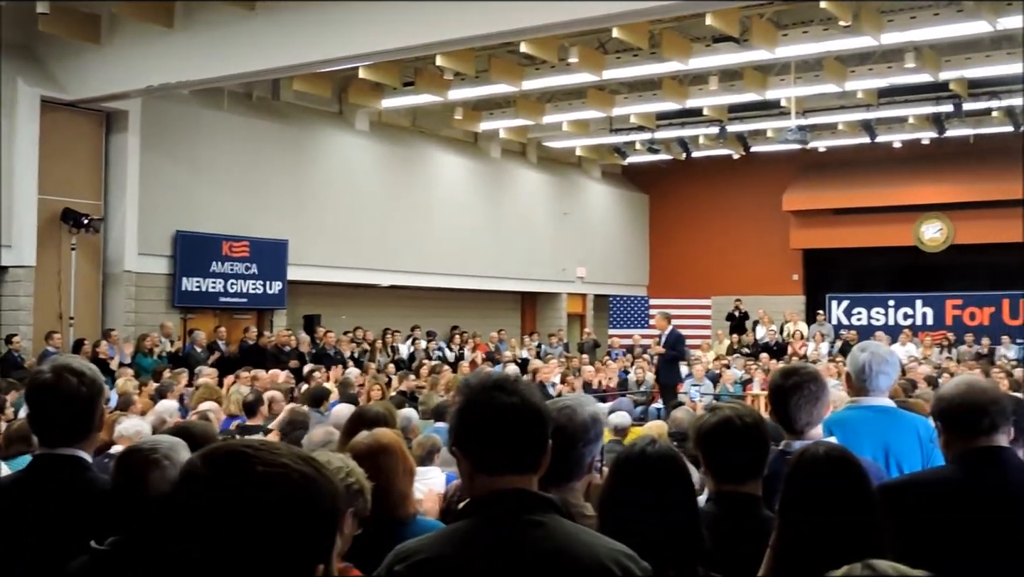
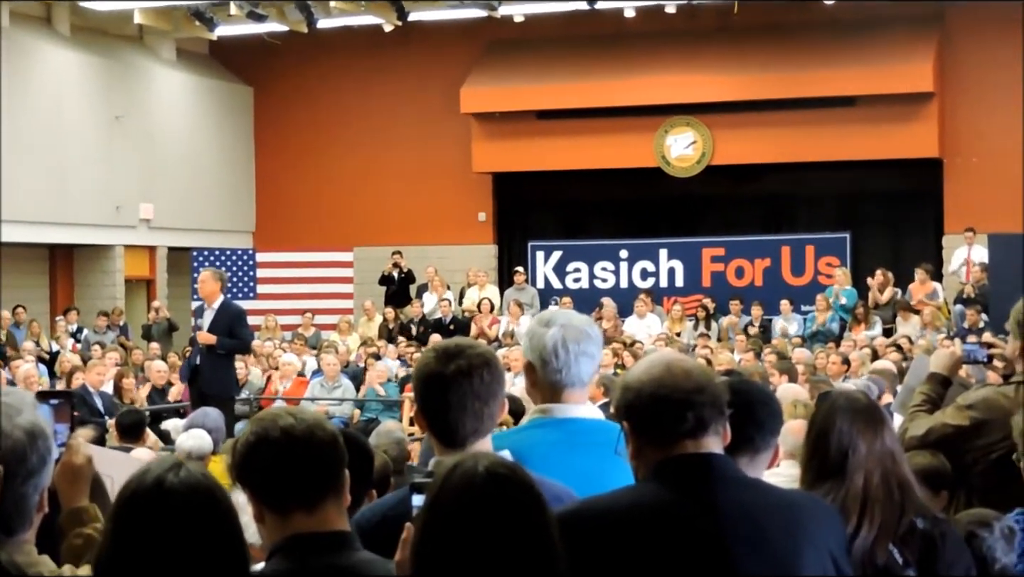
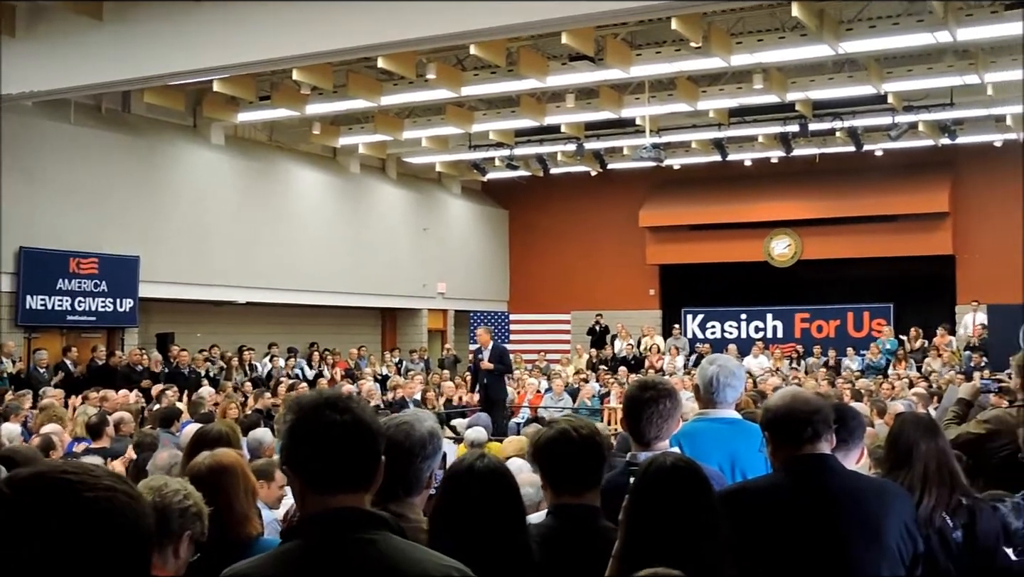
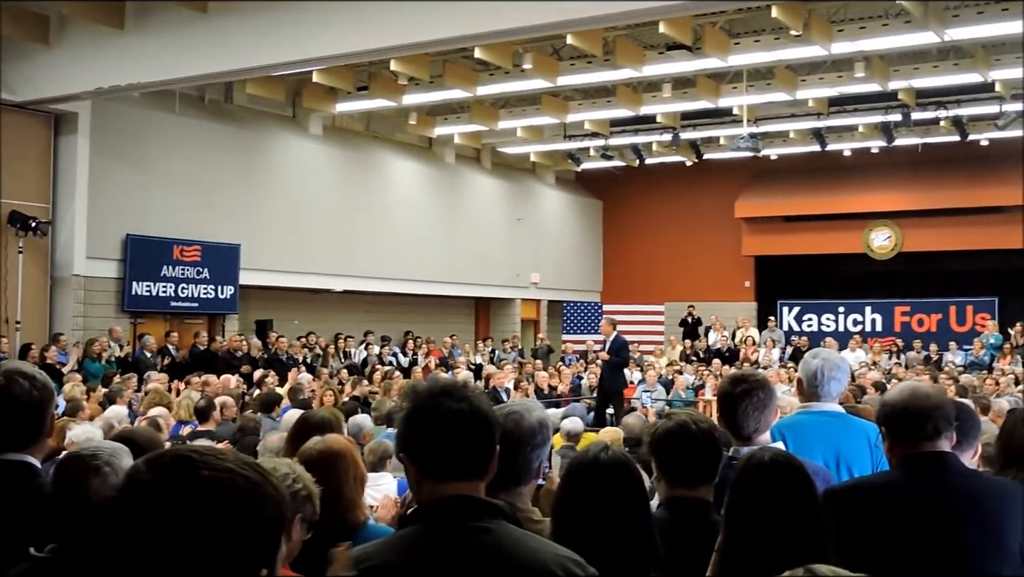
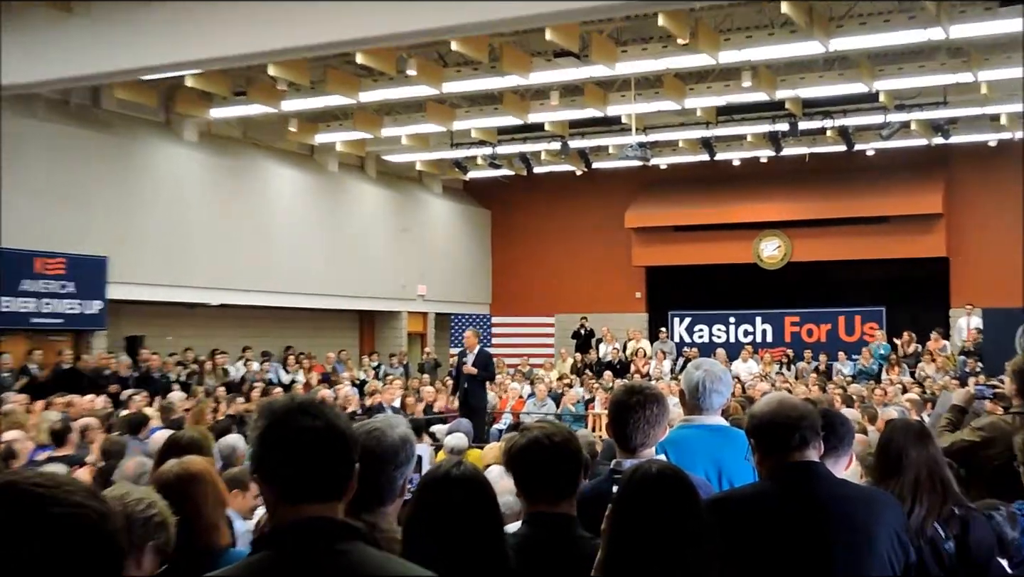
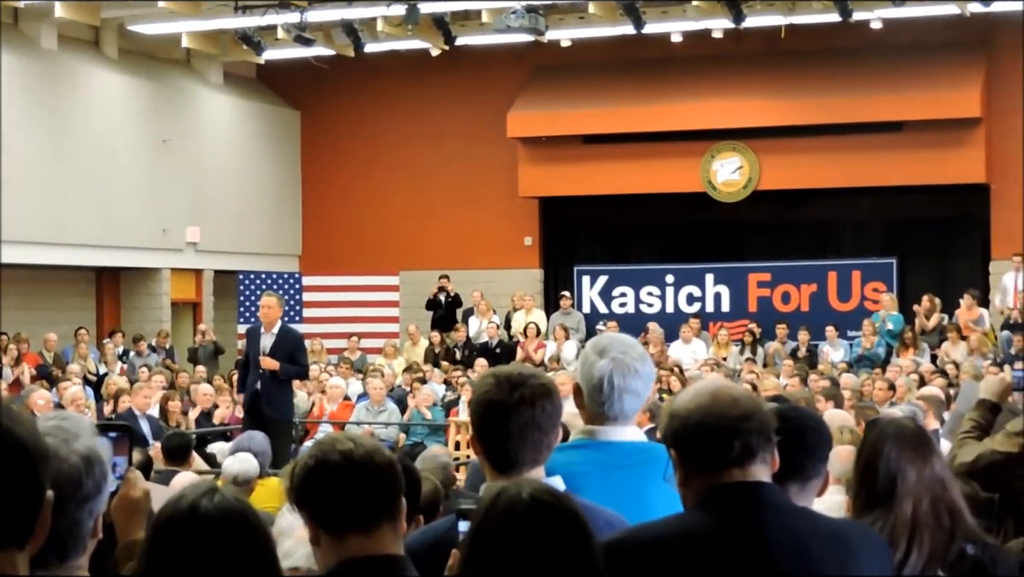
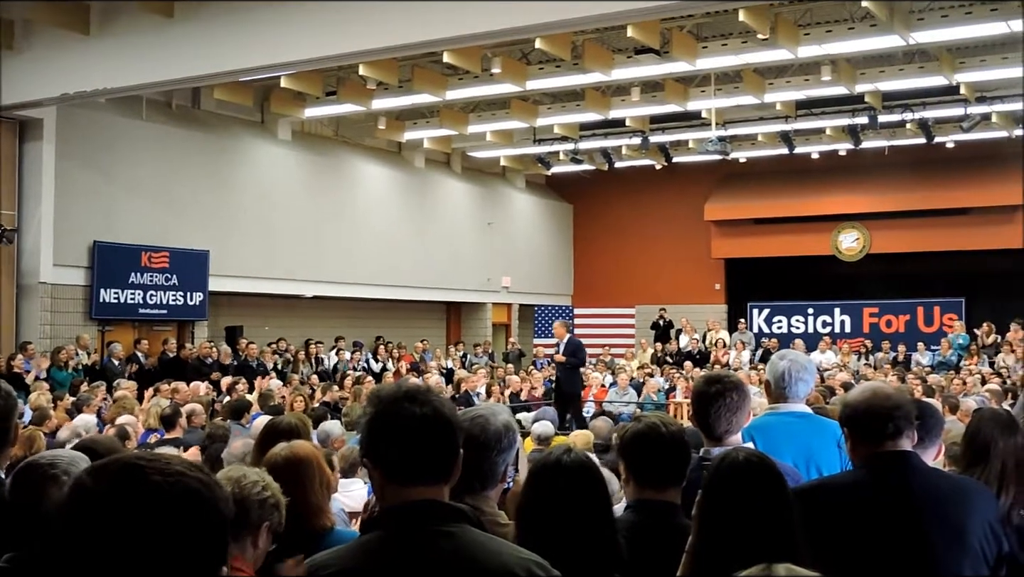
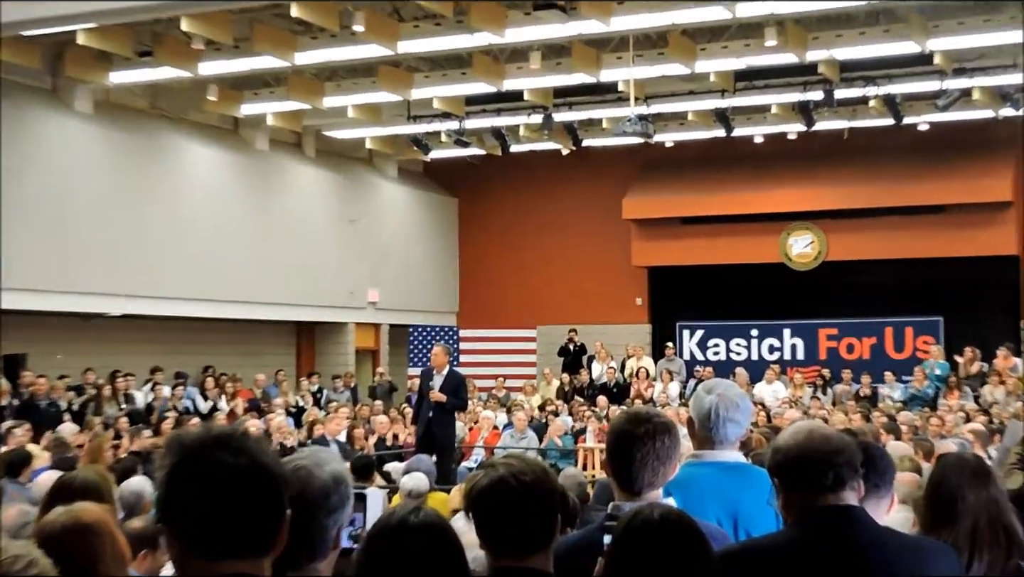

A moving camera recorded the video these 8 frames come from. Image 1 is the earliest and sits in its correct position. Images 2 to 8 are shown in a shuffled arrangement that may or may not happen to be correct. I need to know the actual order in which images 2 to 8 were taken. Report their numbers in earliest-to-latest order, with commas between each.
4, 7, 3, 5, 8, 6, 2
